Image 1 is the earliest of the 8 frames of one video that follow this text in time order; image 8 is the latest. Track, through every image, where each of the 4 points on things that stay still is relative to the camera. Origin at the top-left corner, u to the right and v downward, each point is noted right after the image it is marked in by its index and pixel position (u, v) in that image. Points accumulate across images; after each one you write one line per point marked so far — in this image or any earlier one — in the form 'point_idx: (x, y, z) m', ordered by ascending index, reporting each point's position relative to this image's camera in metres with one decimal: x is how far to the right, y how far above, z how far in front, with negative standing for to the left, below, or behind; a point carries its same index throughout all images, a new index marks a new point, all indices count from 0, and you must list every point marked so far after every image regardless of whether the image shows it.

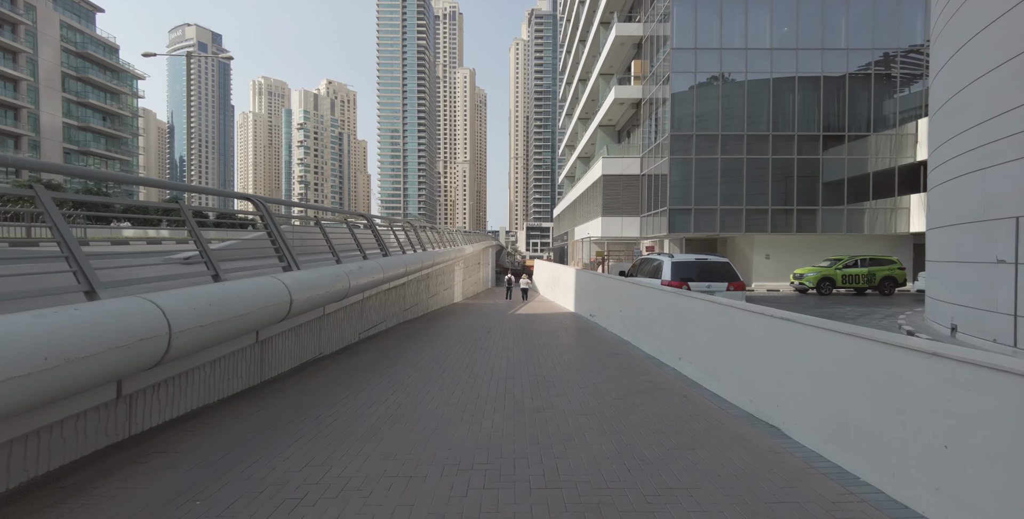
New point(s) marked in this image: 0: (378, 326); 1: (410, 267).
0: (-3.6, -1.8, +11.3) m
1: (-3.0, -0.3, +12.4) m
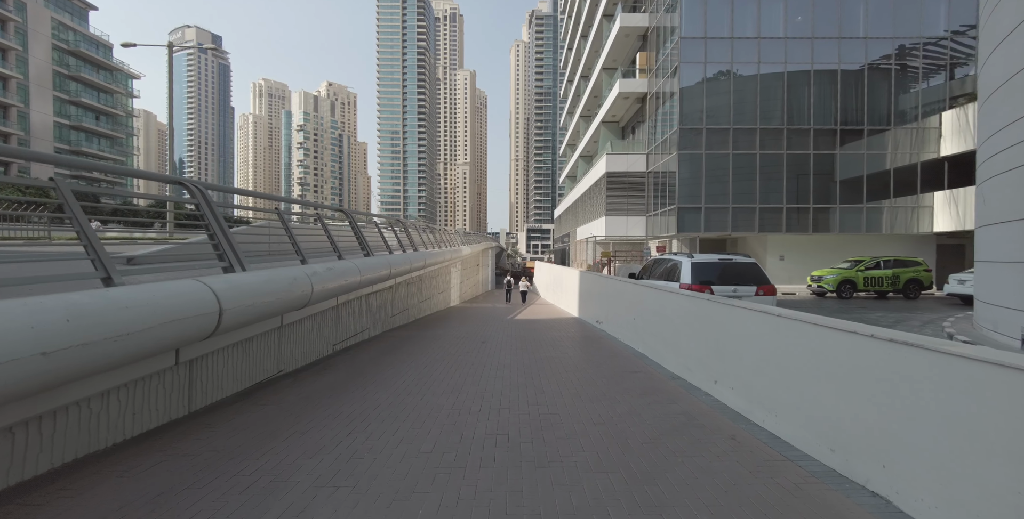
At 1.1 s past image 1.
0: (-3.6, -1.8, +10.0) m
1: (-3.1, -0.3, +11.1) m
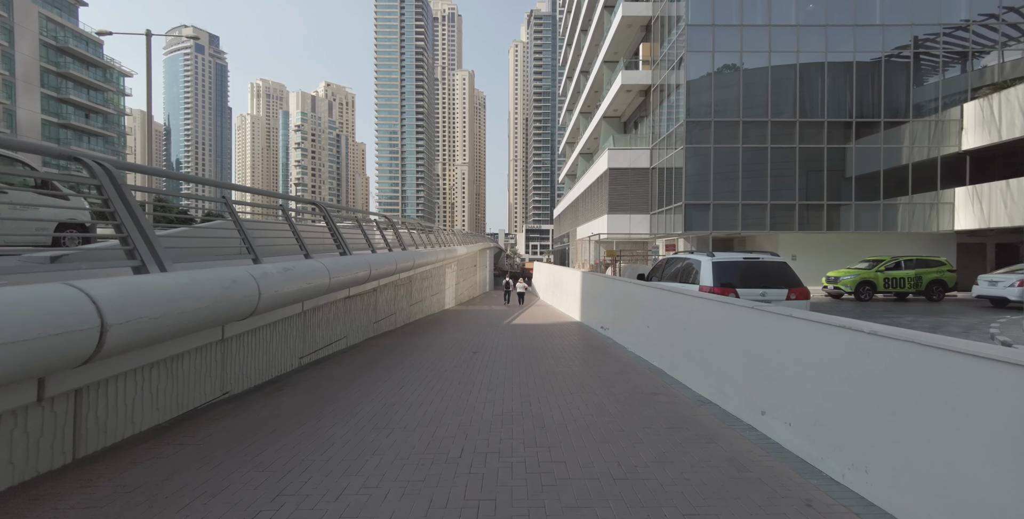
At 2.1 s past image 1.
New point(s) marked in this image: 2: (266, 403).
0: (-3.7, -1.8, +8.8) m
1: (-3.2, -0.3, +9.9) m
2: (-3.1, -1.8, +5.5) m
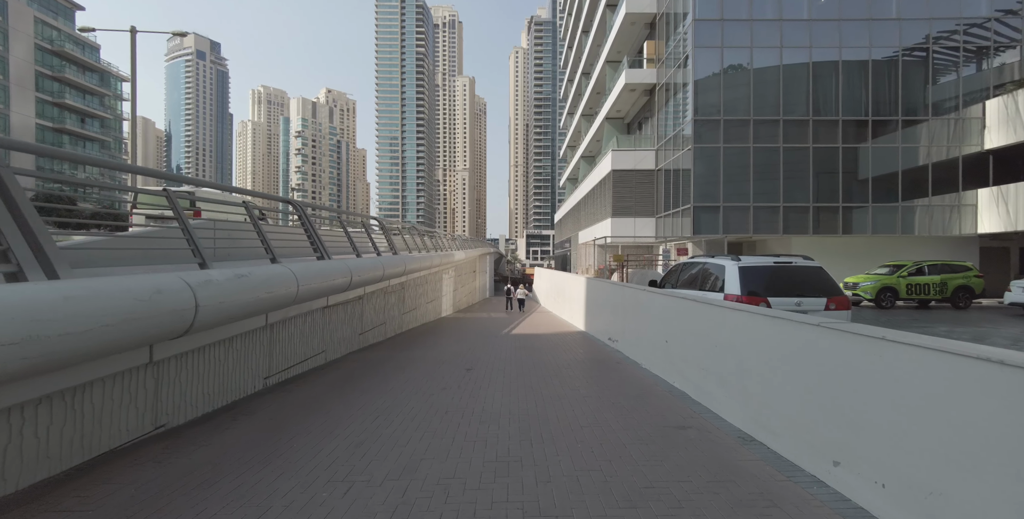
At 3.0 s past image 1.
0: (-3.8, -1.9, +7.8) m
1: (-3.2, -0.4, +8.9) m
2: (-3.2, -1.9, +4.4) m
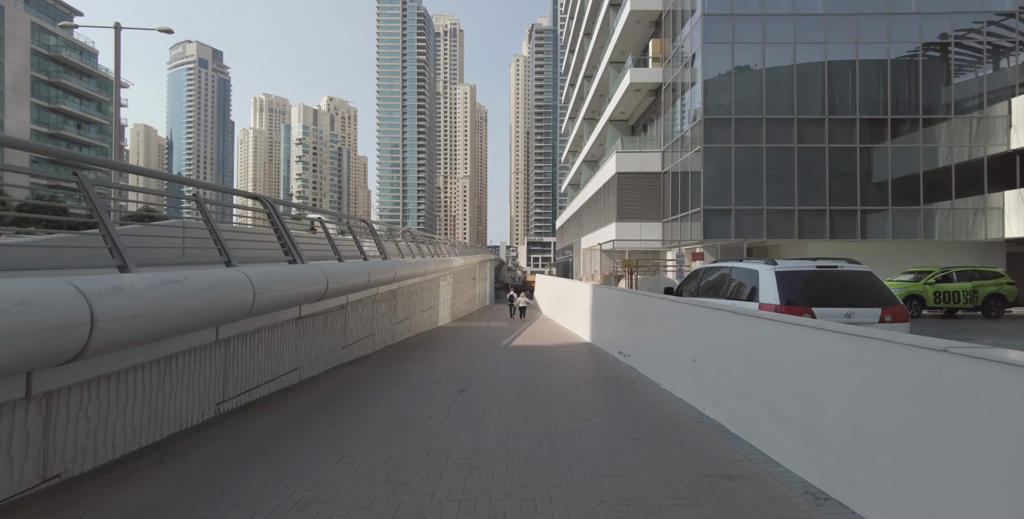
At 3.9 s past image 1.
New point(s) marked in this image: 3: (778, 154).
0: (-3.8, -2.0, +6.8) m
1: (-3.2, -0.5, +7.9) m
2: (-3.2, -1.9, +3.4) m
3: (+12.1, +4.8, +19.5) m
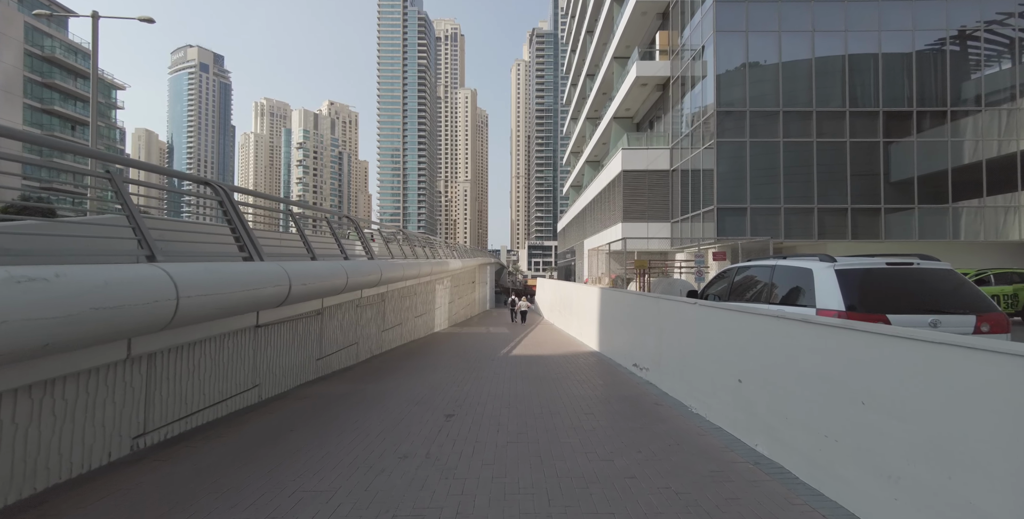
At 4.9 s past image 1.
0: (-3.8, -1.9, +5.6) m
1: (-3.2, -0.4, +6.7) m
2: (-3.2, -1.8, +2.2) m
3: (+12.1, +4.7, +18.3) m
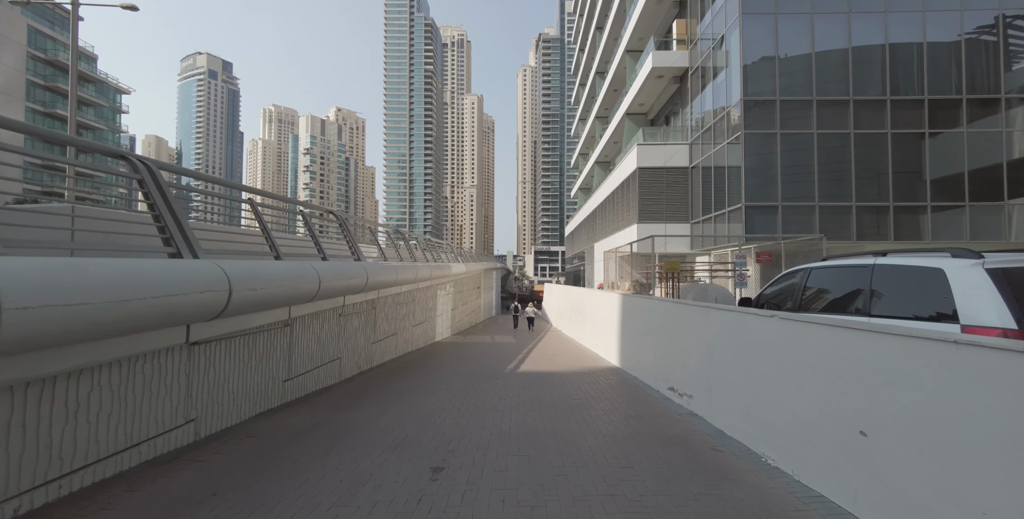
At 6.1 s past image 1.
0: (-3.7, -1.9, +4.1) m
1: (-3.1, -0.4, +5.2) m
2: (-3.1, -1.7, +0.7) m
3: (+12.4, +4.6, +16.7) m
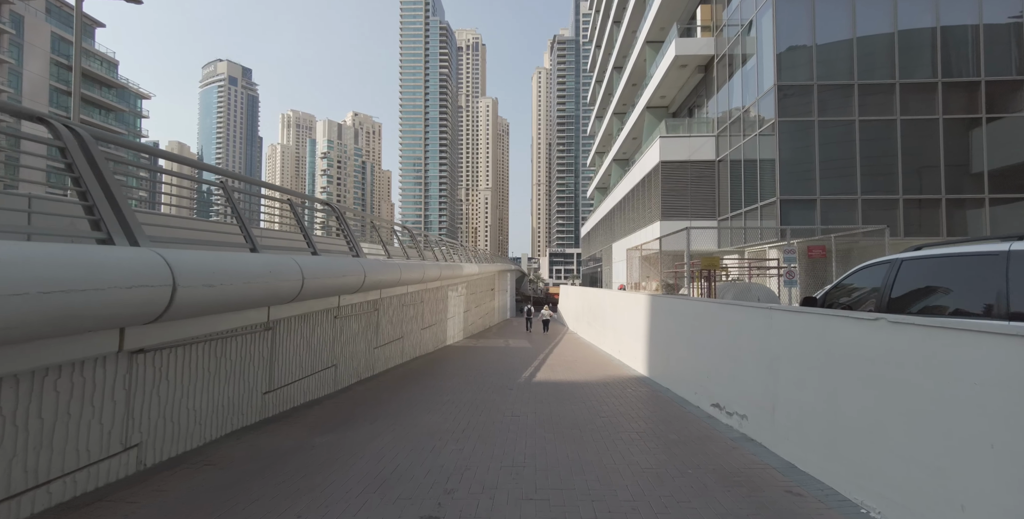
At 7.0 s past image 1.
0: (-3.6, -1.8, +3.2) m
1: (-2.9, -0.3, +4.3) m
2: (-3.1, -1.6, -0.2) m
3: (+12.9, +4.6, +15.3) m
